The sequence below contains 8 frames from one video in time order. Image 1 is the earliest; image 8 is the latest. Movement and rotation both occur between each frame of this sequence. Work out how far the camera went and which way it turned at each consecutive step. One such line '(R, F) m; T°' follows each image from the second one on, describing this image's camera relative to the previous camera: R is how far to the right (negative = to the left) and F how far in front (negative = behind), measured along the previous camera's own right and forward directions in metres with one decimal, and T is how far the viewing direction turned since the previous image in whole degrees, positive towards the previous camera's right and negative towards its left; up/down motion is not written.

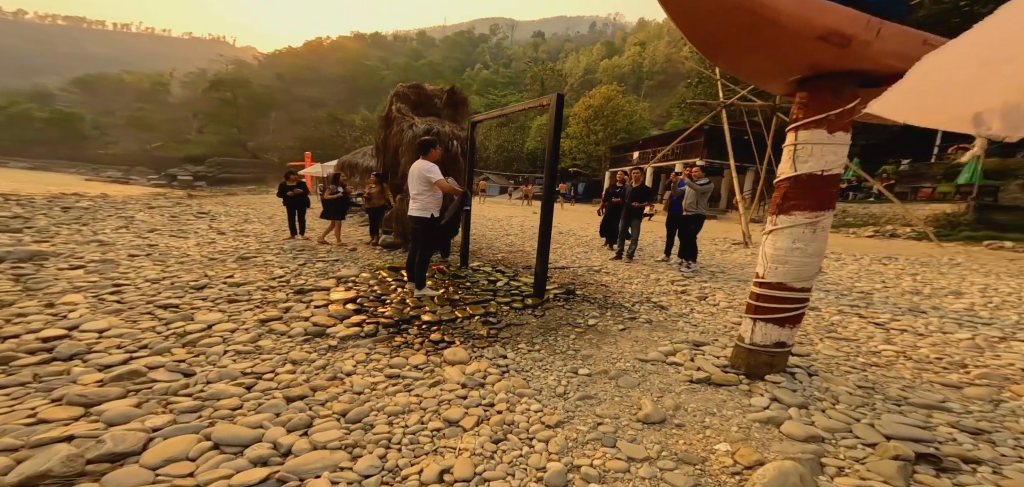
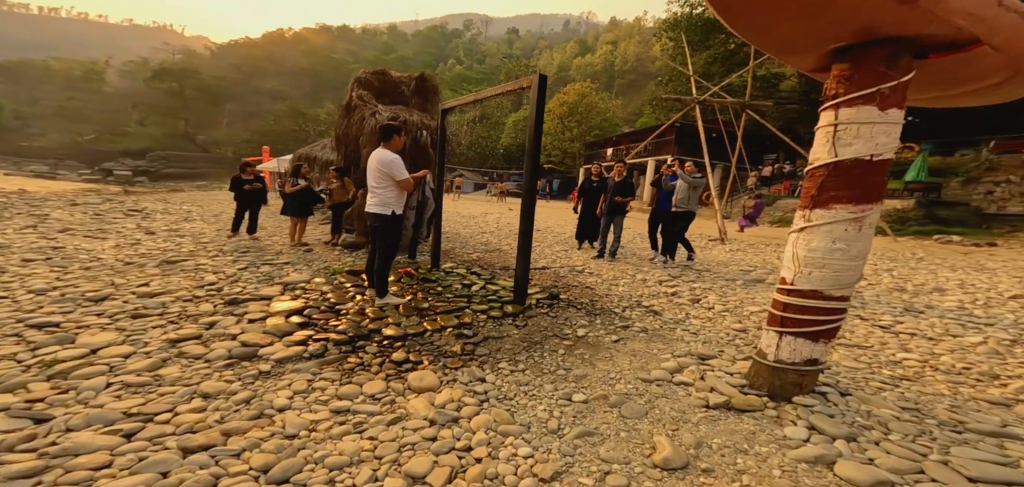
(0.0, +0.6) m; +3°
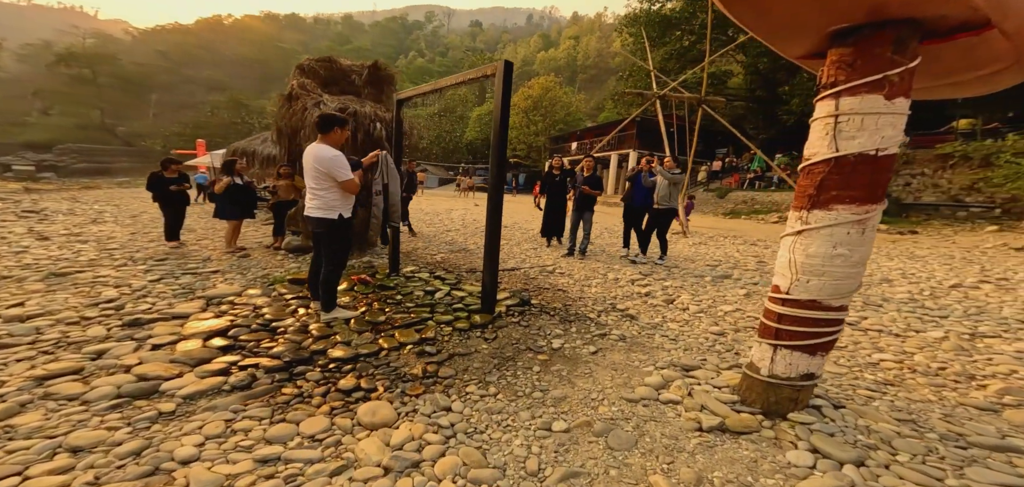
(0.0, +0.4) m; +5°
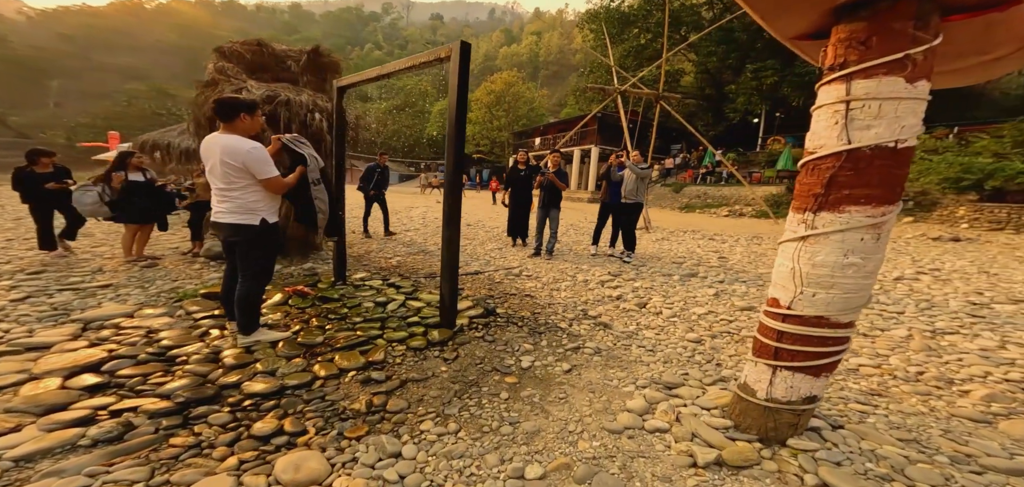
(0.0, +0.4) m; +5°
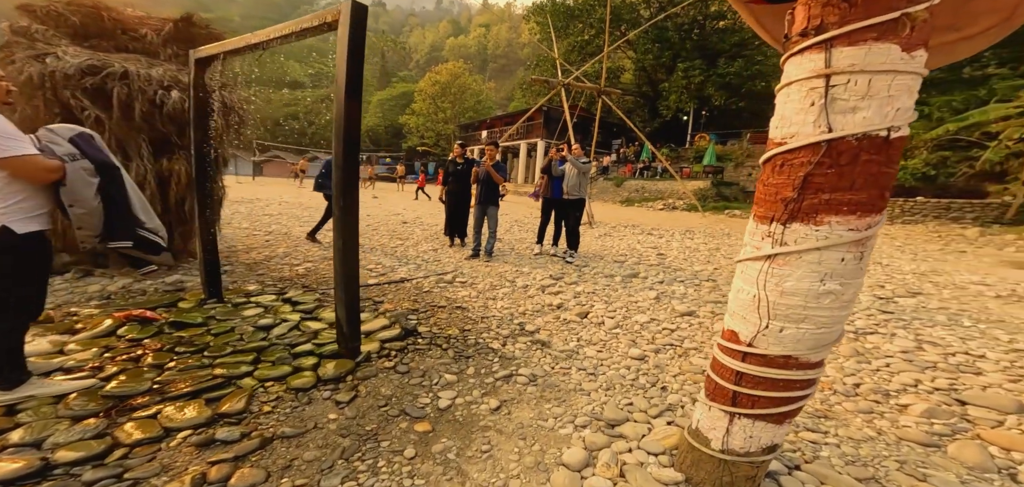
(+0.2, +0.5) m; +7°
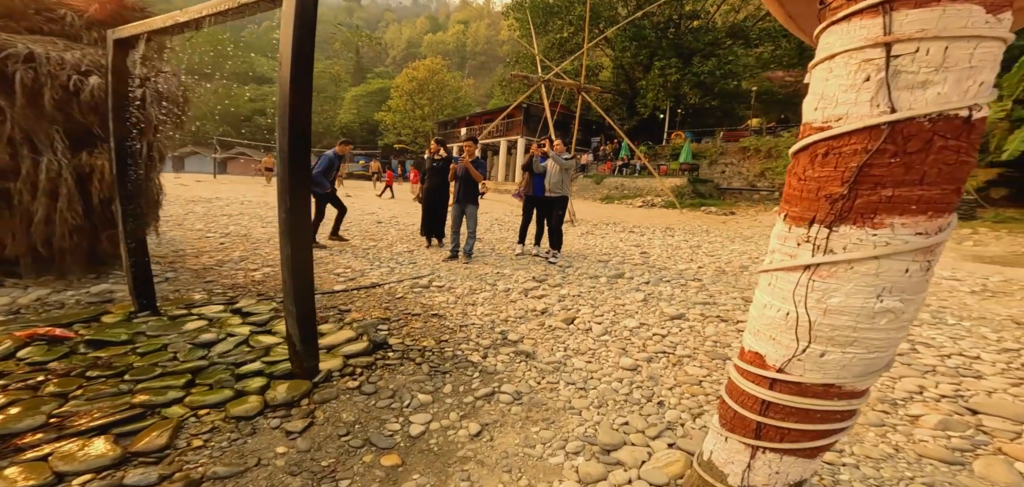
(0.0, +0.3) m; +3°
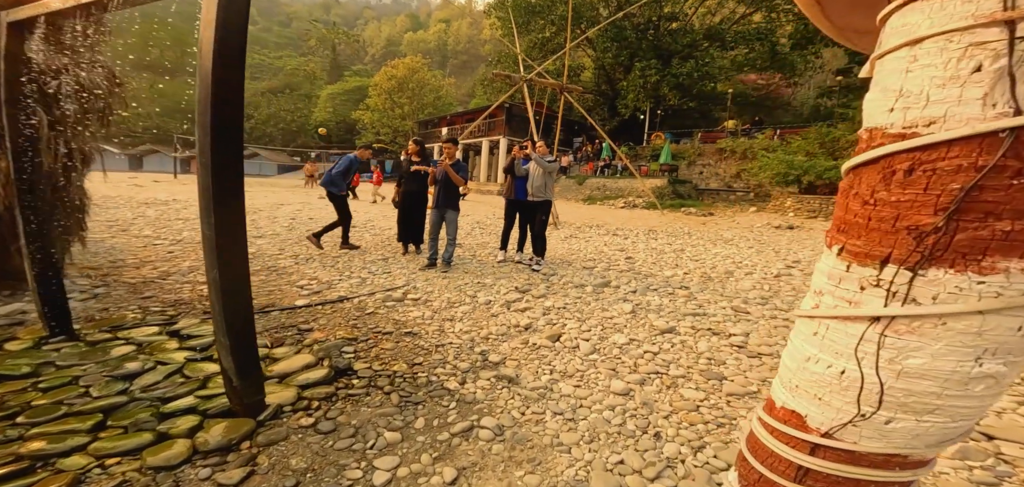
(0.0, +0.3) m; +2°
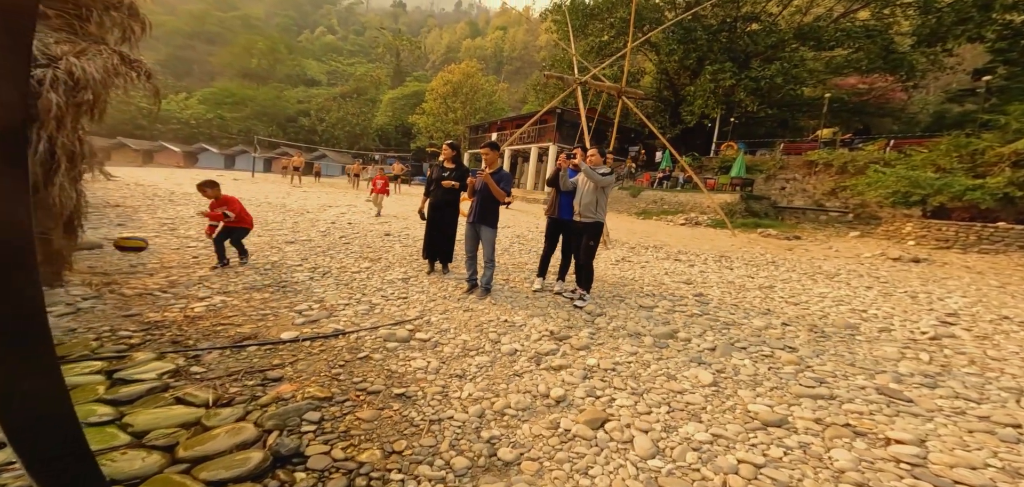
(+0.2, +1.1) m; -8°
